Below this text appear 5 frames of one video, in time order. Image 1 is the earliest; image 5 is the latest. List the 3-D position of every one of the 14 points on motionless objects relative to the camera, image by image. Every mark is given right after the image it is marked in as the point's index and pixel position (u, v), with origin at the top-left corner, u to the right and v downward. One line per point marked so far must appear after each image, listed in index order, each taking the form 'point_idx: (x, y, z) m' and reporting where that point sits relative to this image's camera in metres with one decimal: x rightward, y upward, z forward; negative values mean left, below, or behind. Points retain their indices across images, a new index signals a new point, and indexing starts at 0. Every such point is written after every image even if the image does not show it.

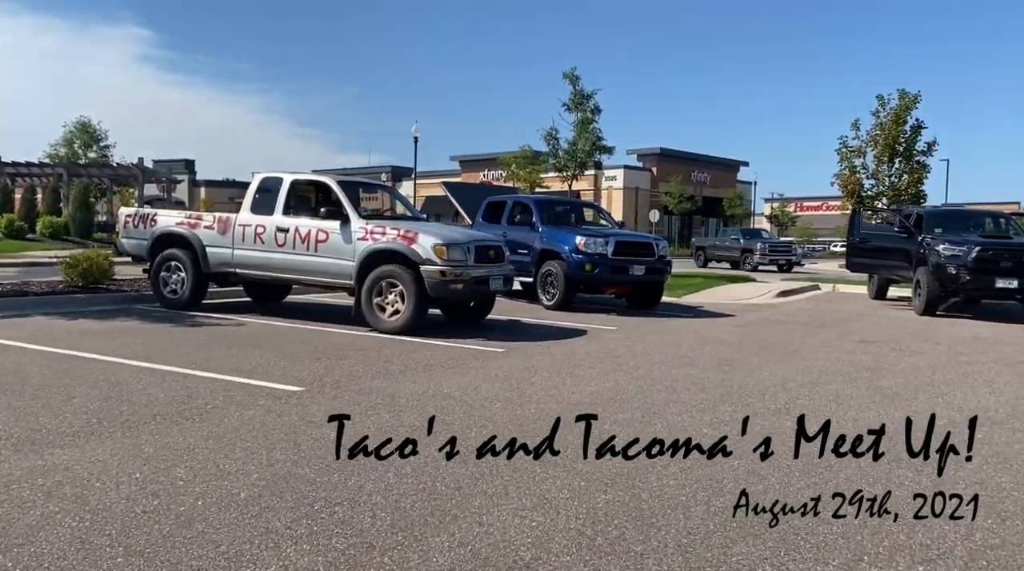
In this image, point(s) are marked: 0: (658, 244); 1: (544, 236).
0: (+2.5, +0.7, +17.1) m
1: (+0.5, +0.8, +17.3) m
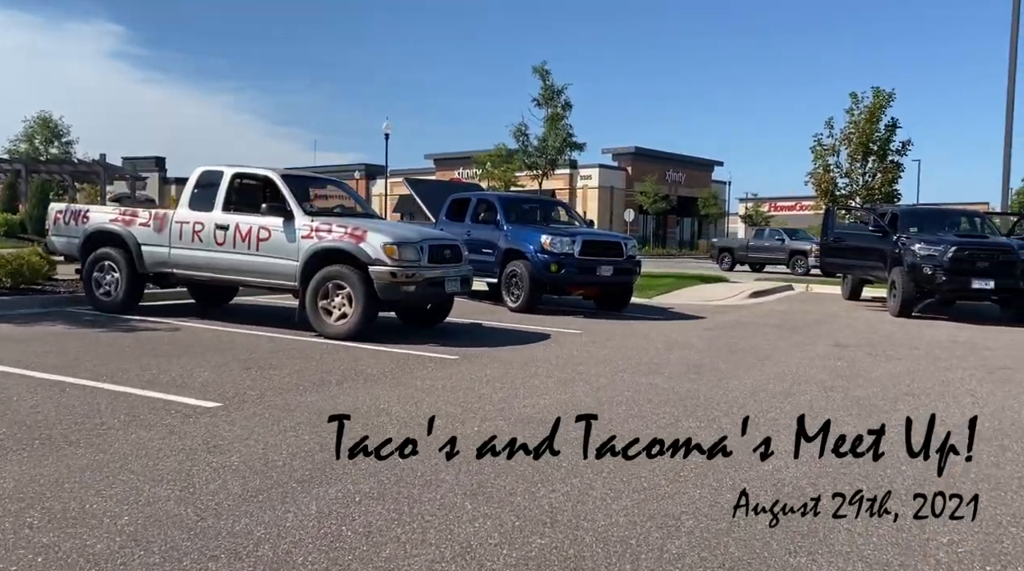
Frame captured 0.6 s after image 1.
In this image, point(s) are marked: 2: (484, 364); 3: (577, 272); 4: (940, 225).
0: (+1.8, +0.7, +16.4) m
1: (-0.1, +0.8, +16.6) m
2: (-0.3, -0.7, +9.5) m
3: (+1.0, +0.2, +15.8) m
4: (+8.0, +1.1, +19.2) m
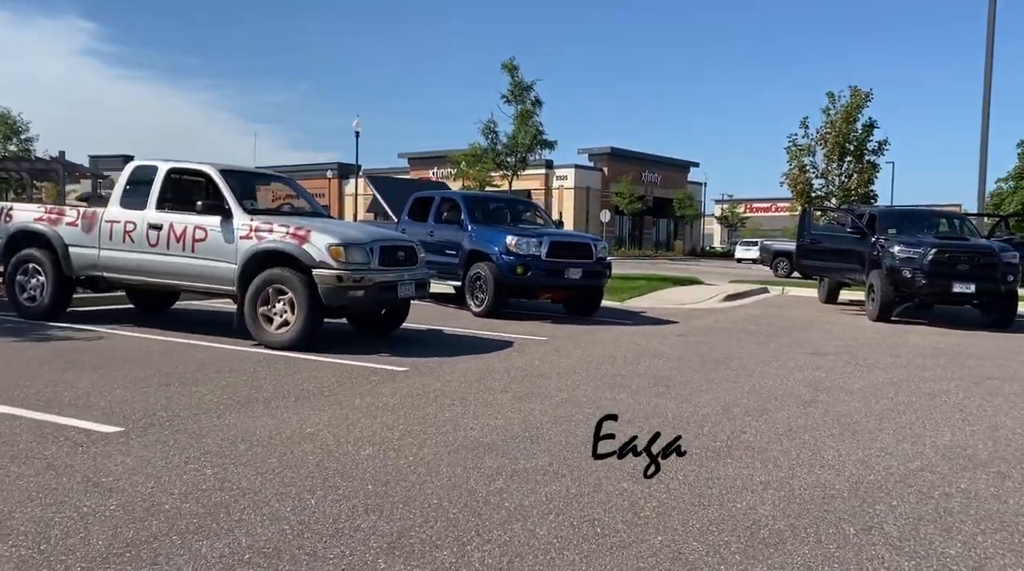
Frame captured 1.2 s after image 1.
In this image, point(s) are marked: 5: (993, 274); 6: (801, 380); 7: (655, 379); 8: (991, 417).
0: (+1.3, +0.6, +15.7) m
1: (-0.6, +0.8, +15.9) m
2: (-0.7, -0.8, +8.7) m
3: (+0.5, +0.2, +15.1) m
4: (+7.4, +1.1, +18.6) m
5: (+7.8, +0.2, +16.7) m
6: (+2.8, -0.9, +9.9) m
7: (+1.3, -0.9, +9.4) m
8: (+3.9, -1.1, +8.3) m
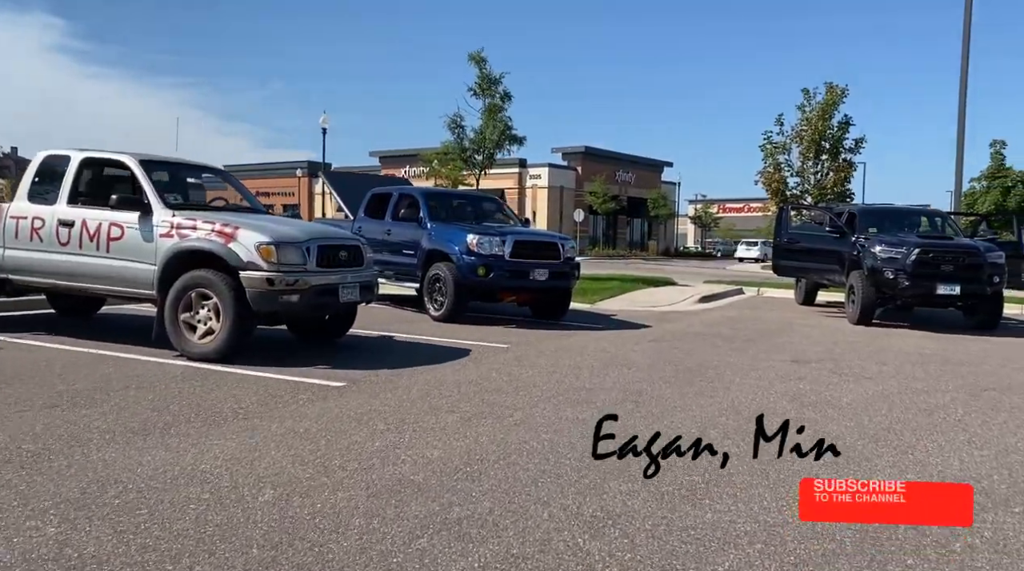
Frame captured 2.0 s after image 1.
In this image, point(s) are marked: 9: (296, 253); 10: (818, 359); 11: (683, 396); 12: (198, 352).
0: (+0.7, +0.6, +14.7) m
1: (-1.2, +0.7, +14.8) m
2: (-1.0, -0.8, +7.7) m
3: (-0.1, +0.1, +14.1) m
4: (+6.7, +1.0, +17.8) m
5: (+7.3, +0.2, +15.9) m
6: (+2.4, -0.9, +9.0) m
7: (+0.9, -0.9, +8.4) m
8: (+3.5, -1.1, +7.4) m
9: (-1.9, +0.3, +8.9) m
10: (+3.6, -0.8, +11.9) m
11: (+1.4, -0.9, +8.6) m
12: (-2.7, -0.6, +8.8) m
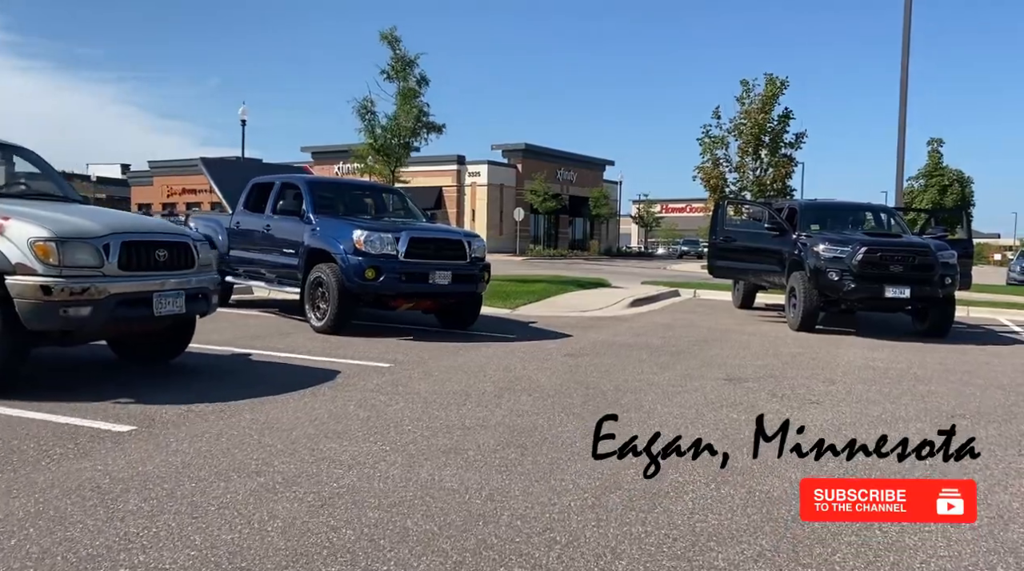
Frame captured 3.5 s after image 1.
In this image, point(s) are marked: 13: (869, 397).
0: (-0.5, +0.5, +12.8) m
1: (-2.5, +0.7, +12.8) m
2: (-1.9, -0.9, +5.7) m
3: (-1.3, +0.1, +12.1) m
4: (+5.3, +1.0, +16.2) m
5: (+5.9, +0.1, +14.4) m
6: (+1.4, -1.0, +7.2) m
7: (0.0, -0.9, +6.5) m
8: (+2.6, -1.2, +5.6) m
9: (-2.8, +0.2, +6.9) m
10: (+2.4, -0.9, +10.2) m
11: (+0.5, -1.0, +6.7) m
12: (-3.6, -0.6, +6.7) m
13: (+3.2, -1.0, +9.3) m
